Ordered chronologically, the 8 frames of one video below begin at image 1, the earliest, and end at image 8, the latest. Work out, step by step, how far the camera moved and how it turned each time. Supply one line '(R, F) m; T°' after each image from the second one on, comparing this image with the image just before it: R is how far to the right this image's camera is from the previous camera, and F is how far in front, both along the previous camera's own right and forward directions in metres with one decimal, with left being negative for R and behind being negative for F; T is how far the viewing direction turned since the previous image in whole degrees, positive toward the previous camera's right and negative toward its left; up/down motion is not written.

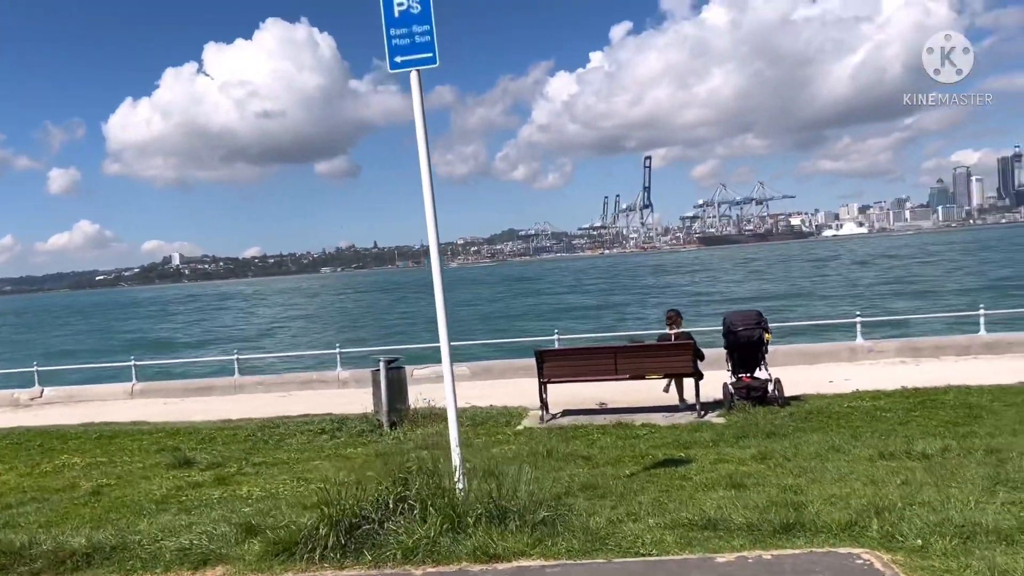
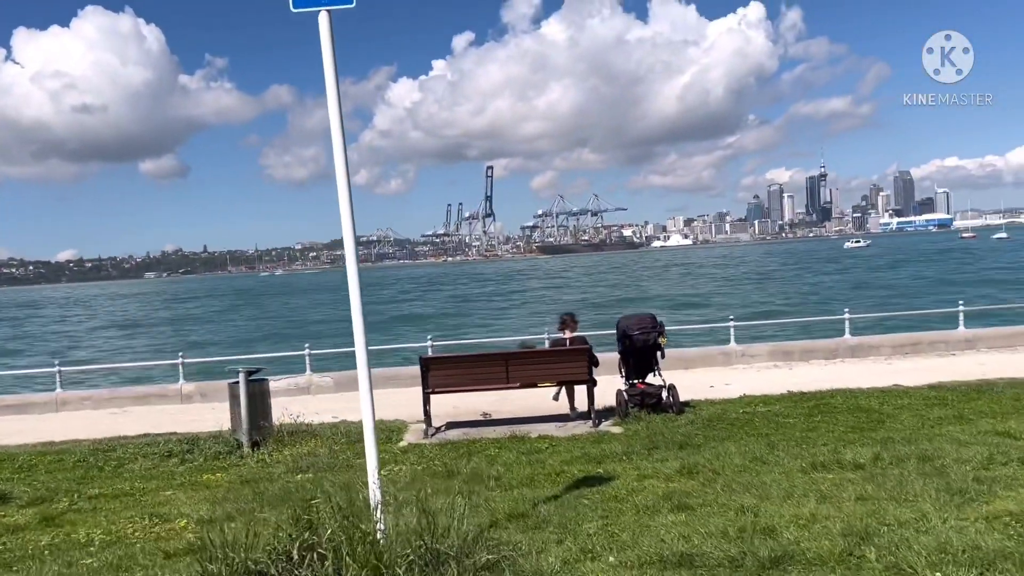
(-0.5, +0.9) m; +11°
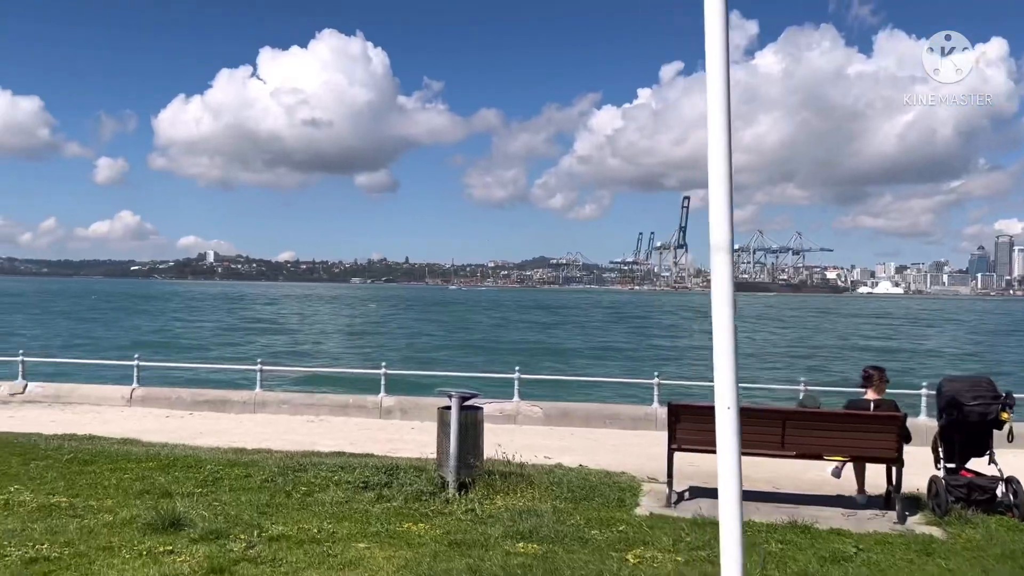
(-0.9, +1.9) m; -13°
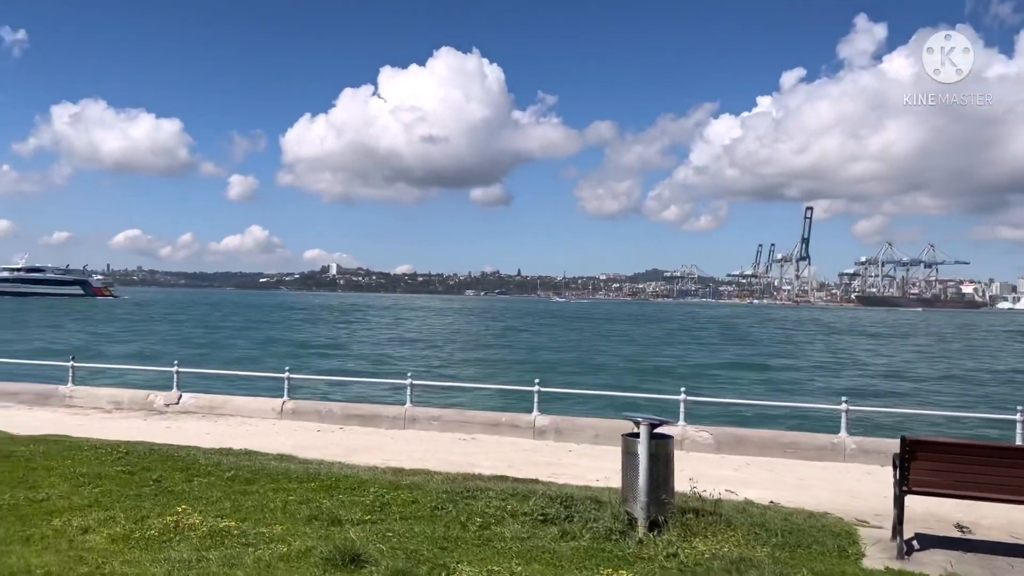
(-0.7, +0.7) m; -8°
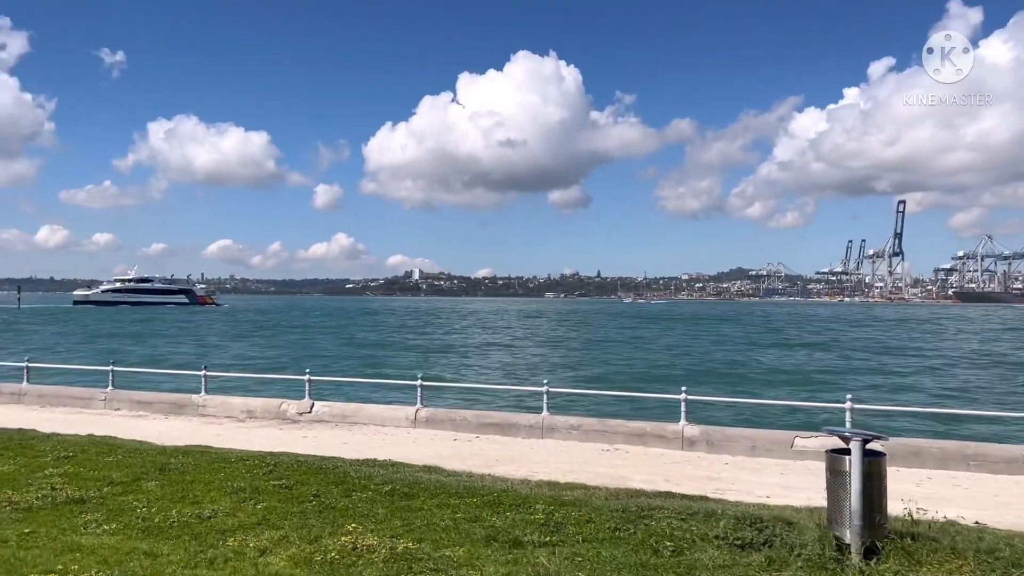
(-0.8, +0.5) m; -5°
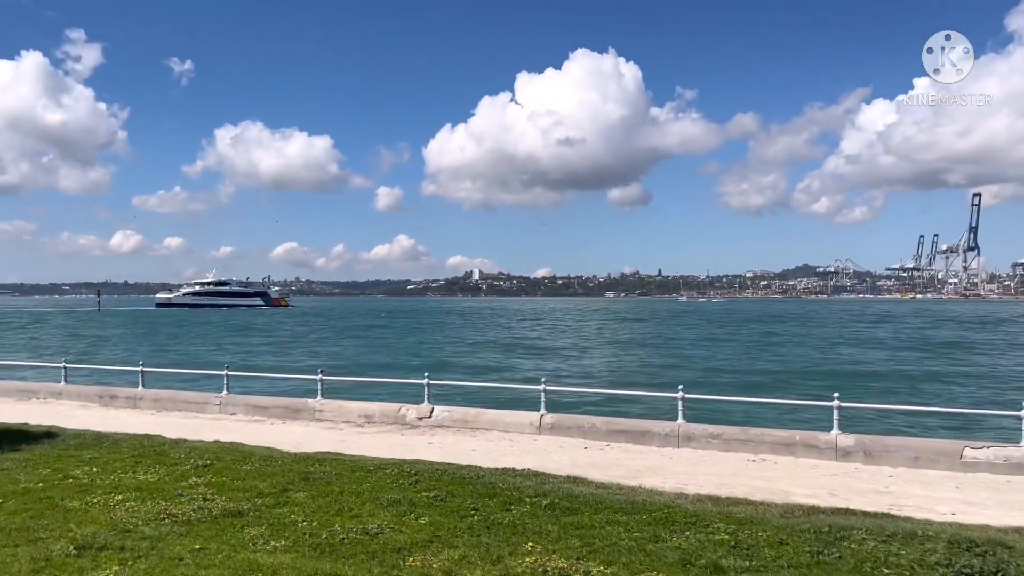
(-1.0, +0.4) m; -4°
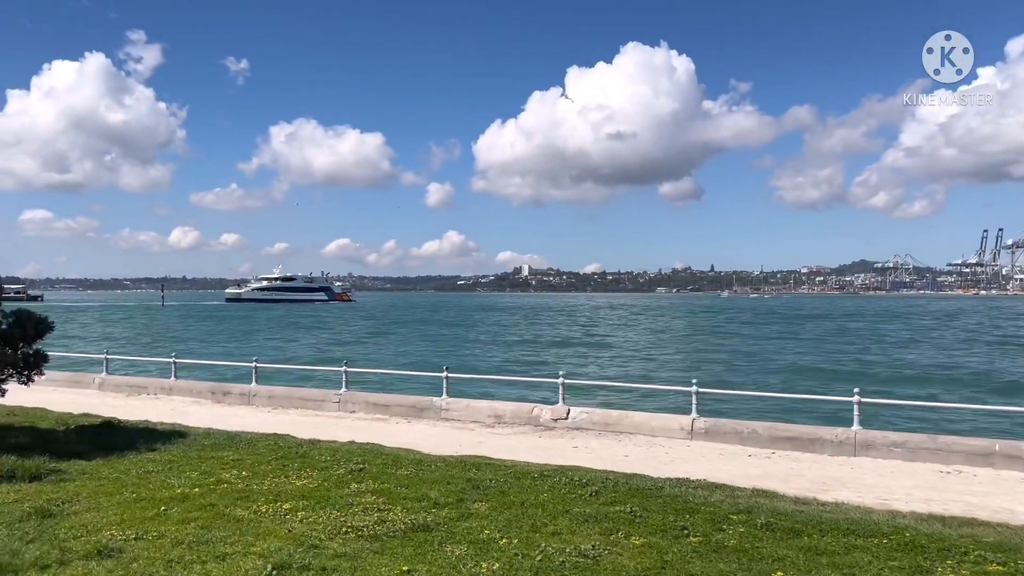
(-1.4, +0.8) m; -3°
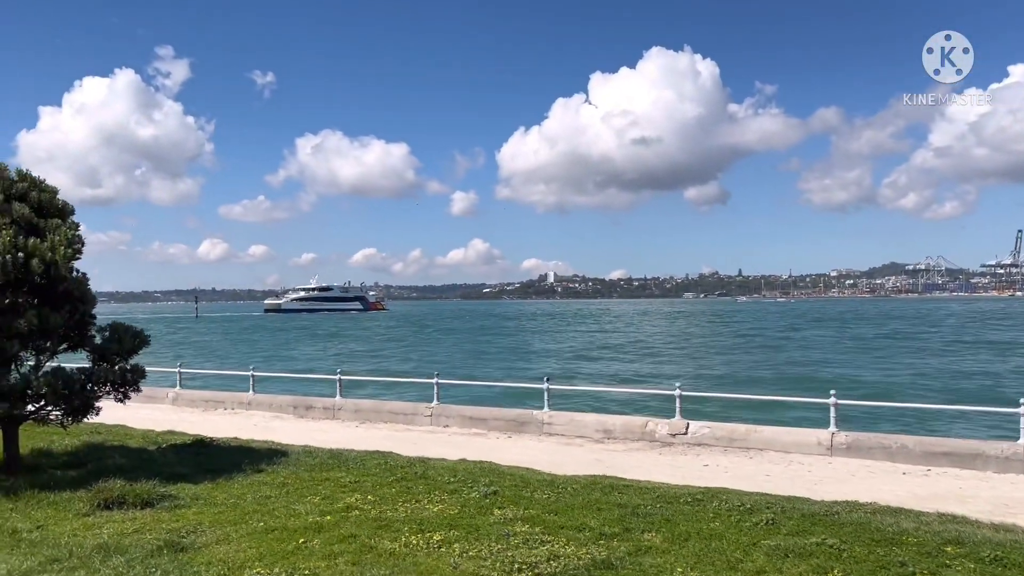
(-1.2, +0.8) m; -2°
